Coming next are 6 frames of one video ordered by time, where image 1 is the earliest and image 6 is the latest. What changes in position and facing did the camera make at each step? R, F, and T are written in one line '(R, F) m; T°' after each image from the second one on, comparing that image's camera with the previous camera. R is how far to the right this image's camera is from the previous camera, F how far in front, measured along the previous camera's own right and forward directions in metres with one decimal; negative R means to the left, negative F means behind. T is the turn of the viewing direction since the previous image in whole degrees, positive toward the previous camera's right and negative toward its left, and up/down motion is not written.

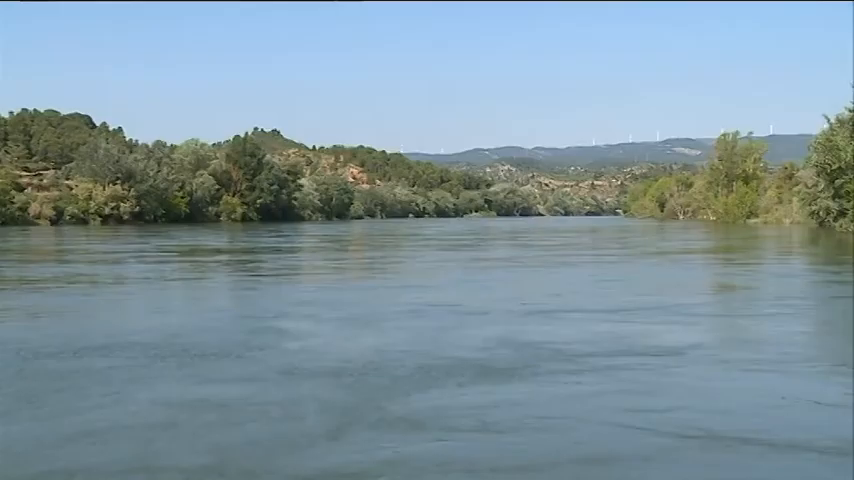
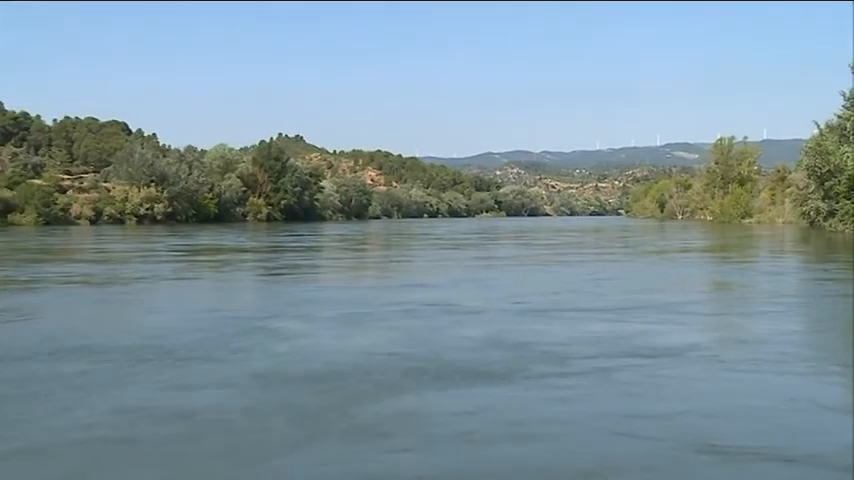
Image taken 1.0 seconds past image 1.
(-0.3, -2.0) m; 0°
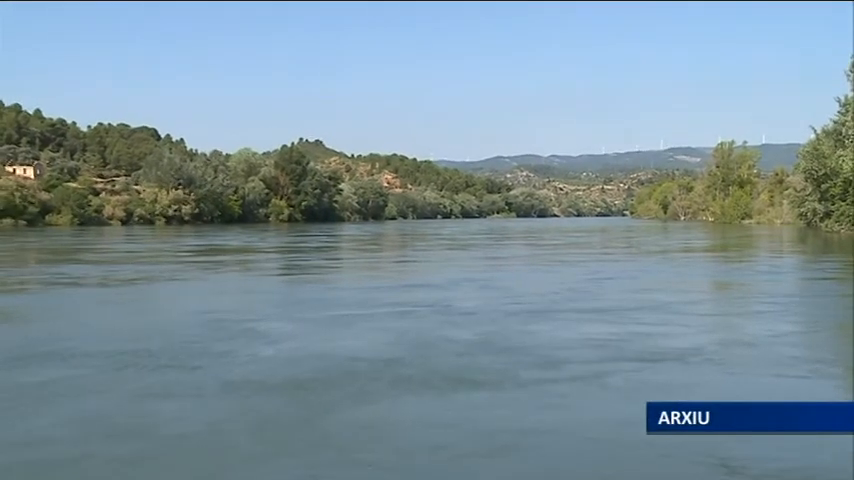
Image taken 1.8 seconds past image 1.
(-0.1, -1.6) m; -1°
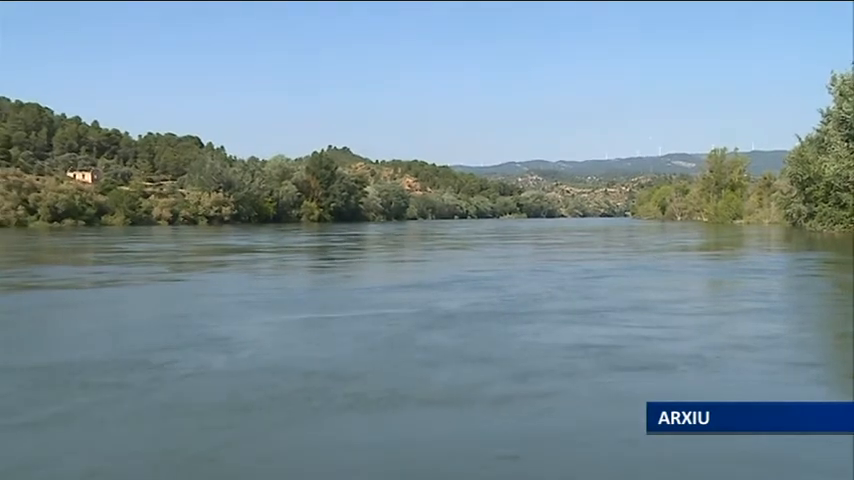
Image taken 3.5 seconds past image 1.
(-0.5, -3.3) m; 0°
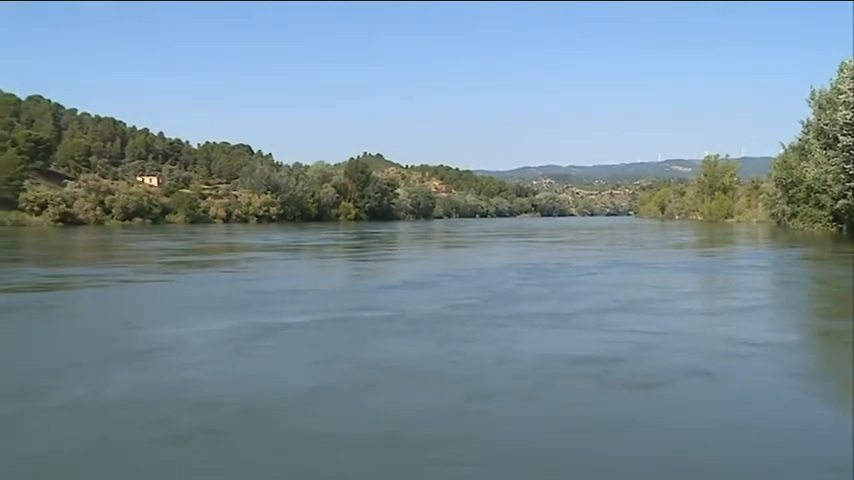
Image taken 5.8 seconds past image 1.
(-1.2, -4.6) m; 0°
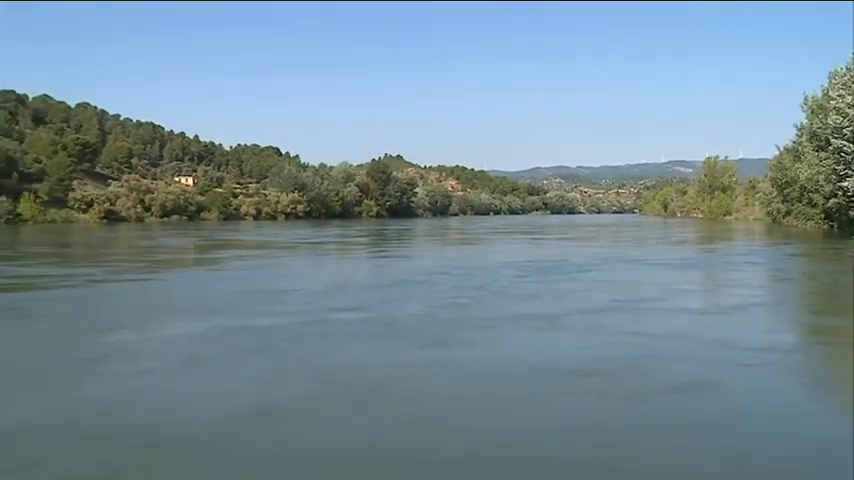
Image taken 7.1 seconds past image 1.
(-0.9, -2.7) m; 0°
